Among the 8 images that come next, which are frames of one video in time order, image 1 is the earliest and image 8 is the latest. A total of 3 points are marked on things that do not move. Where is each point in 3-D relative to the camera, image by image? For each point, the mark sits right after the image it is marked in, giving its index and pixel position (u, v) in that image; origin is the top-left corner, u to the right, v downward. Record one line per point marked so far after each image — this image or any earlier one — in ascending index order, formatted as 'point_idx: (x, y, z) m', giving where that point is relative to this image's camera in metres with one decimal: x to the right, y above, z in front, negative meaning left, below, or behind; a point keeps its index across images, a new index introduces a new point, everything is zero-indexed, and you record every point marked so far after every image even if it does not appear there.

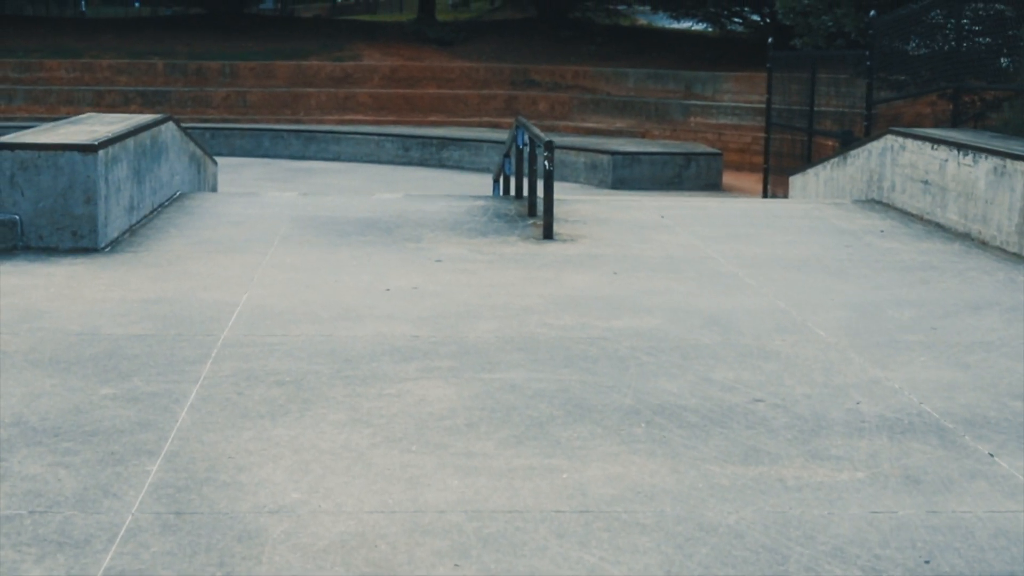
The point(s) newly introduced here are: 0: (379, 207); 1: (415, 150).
0: (-0.7, +0.4, +8.8) m
1: (-1.1, +1.5, +17.7) m
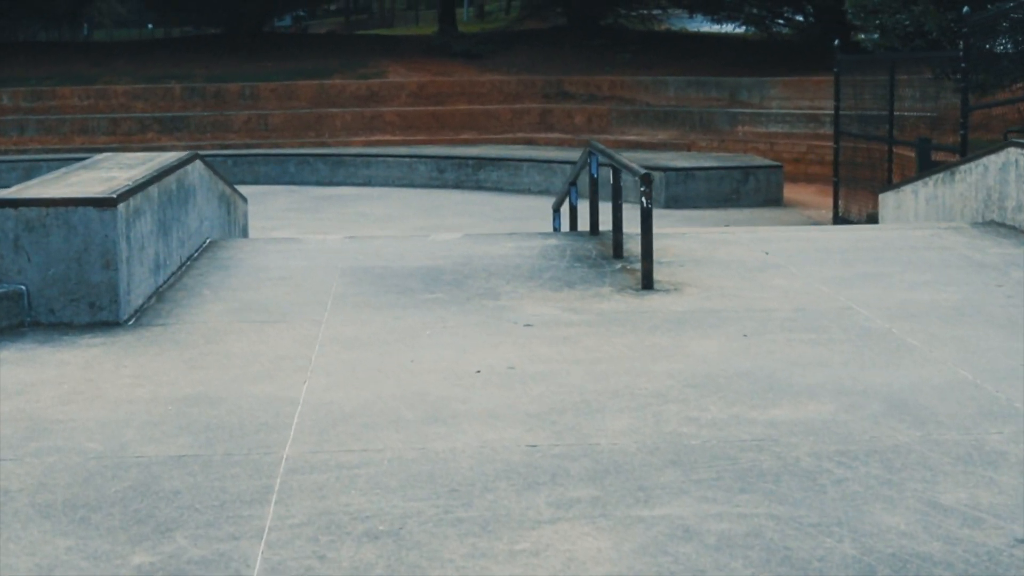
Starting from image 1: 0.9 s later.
0: (-0.3, +0.2, +7.7) m
1: (-0.7, +1.2, +16.6) m
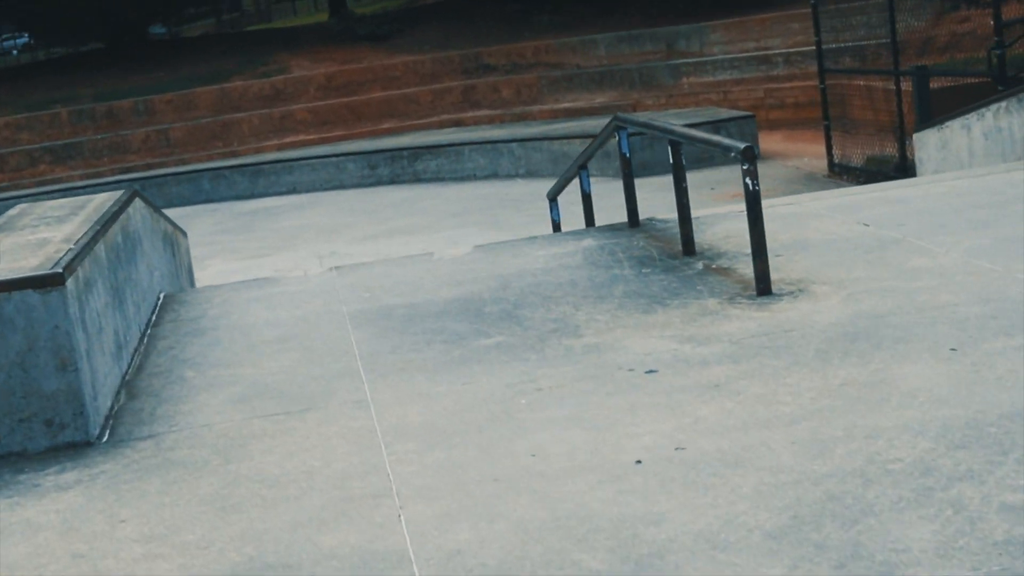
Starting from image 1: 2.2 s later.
0: (-0.2, +0.1, +6.2) m
1: (-1.2, +1.1, +15.0) m
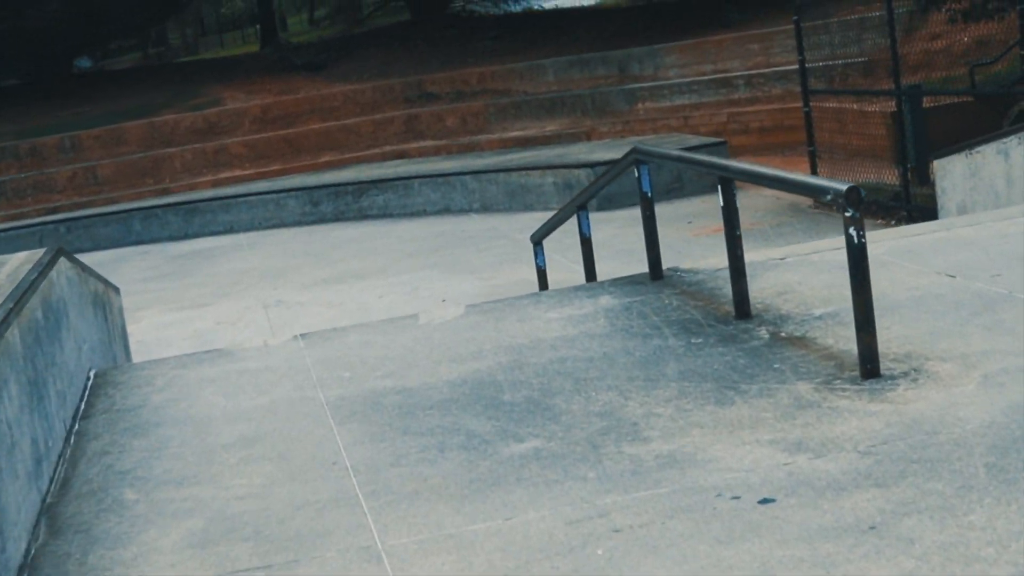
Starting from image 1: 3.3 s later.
0: (-0.2, -0.1, +5.1) m
1: (-1.6, +0.7, +13.9) m
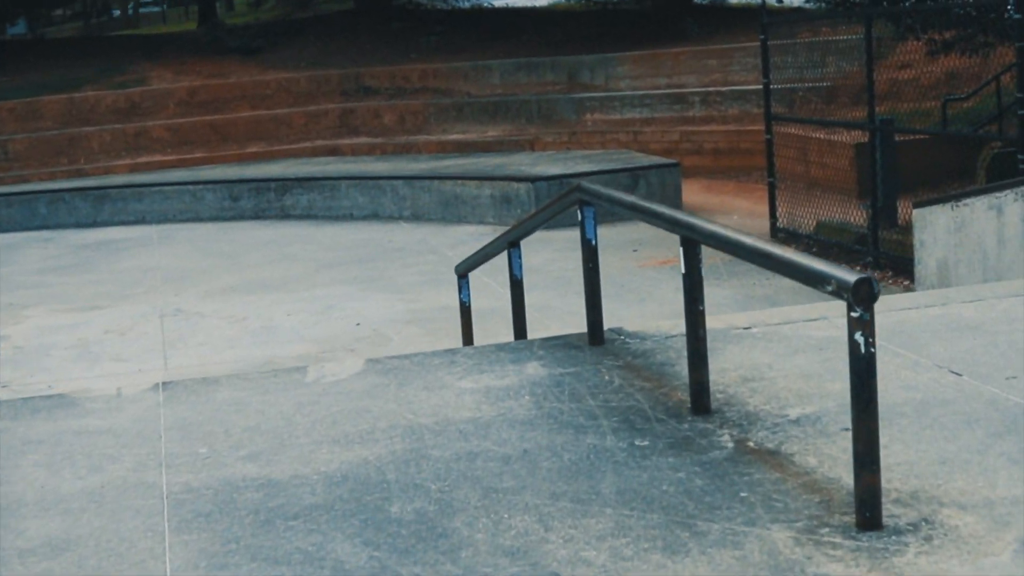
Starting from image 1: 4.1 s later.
0: (-0.4, -0.3, +4.2) m
1: (-2.1, +0.7, +12.9) m
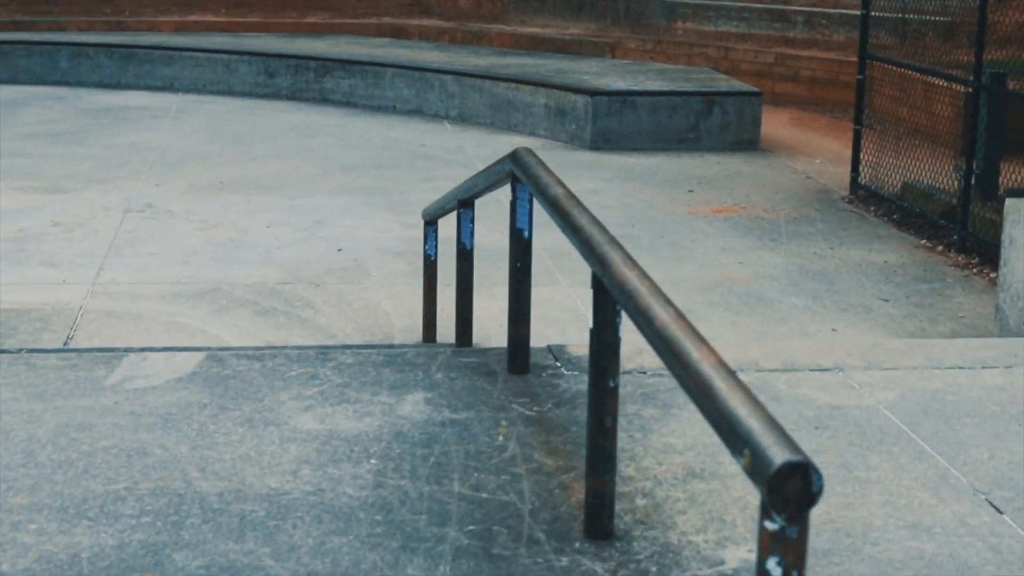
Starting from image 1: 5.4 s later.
0: (-0.7, -0.3, +3.0) m
1: (-1.6, +1.5, +11.7) m
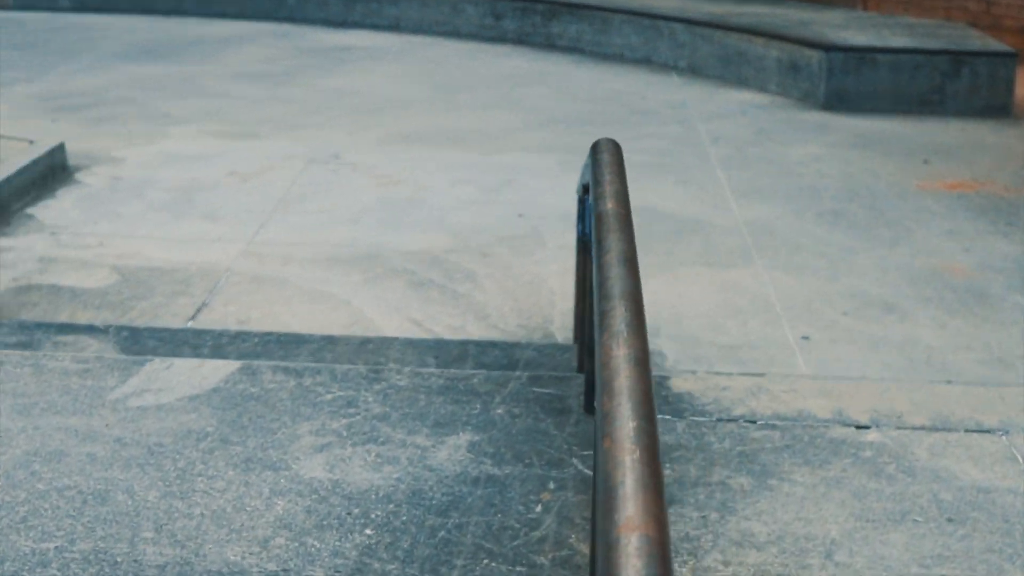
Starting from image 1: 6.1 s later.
0: (-0.6, -0.3, +2.5) m
1: (0.0, +1.8, +11.2) m
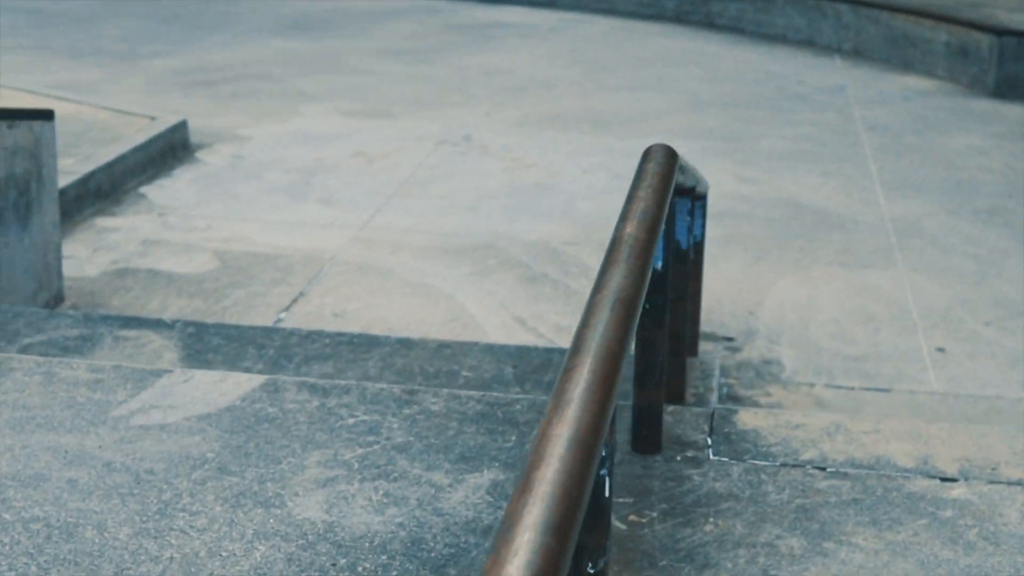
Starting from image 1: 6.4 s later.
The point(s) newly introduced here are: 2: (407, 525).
0: (-0.6, -0.3, +2.3) m
1: (+1.0, +1.9, +10.8) m
2: (-0.1, -0.3, +2.2) m
